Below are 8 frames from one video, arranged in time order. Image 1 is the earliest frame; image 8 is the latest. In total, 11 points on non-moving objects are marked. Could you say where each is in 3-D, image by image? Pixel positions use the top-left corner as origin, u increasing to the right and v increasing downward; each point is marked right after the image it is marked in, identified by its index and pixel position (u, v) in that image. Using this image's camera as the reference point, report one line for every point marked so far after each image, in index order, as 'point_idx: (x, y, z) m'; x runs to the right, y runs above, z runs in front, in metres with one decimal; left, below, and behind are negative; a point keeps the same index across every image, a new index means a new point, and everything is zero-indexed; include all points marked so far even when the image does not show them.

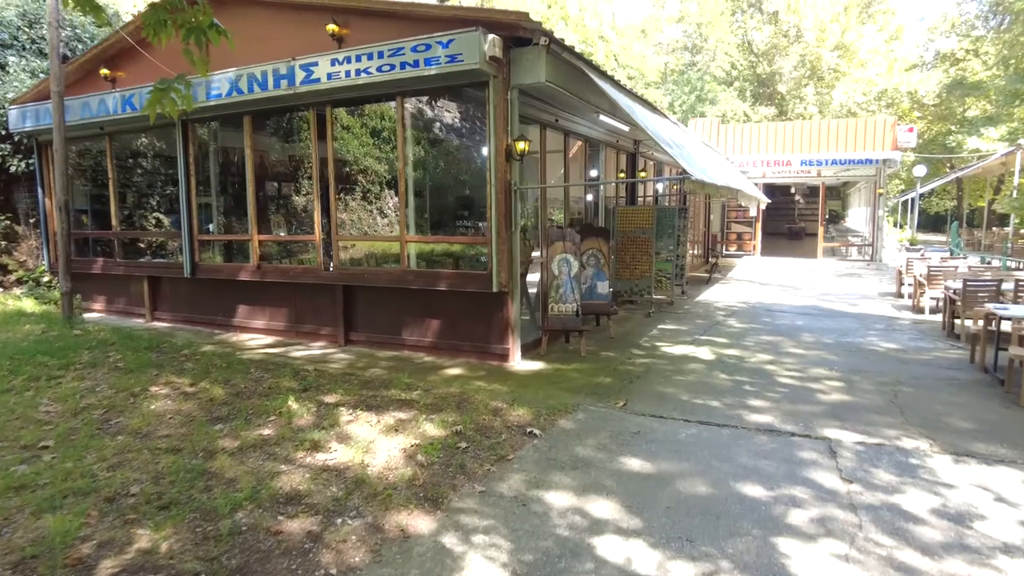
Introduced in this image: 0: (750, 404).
0: (+1.9, -0.9, +5.3) m
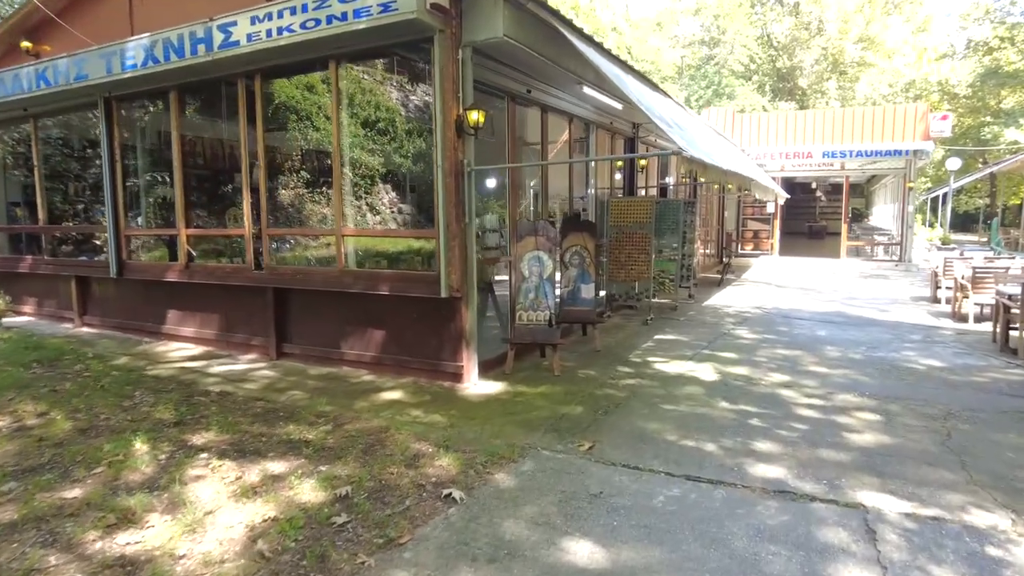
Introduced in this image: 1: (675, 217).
0: (+1.5, -1.0, +4.0) m
1: (+2.4, +1.0, +9.9) m
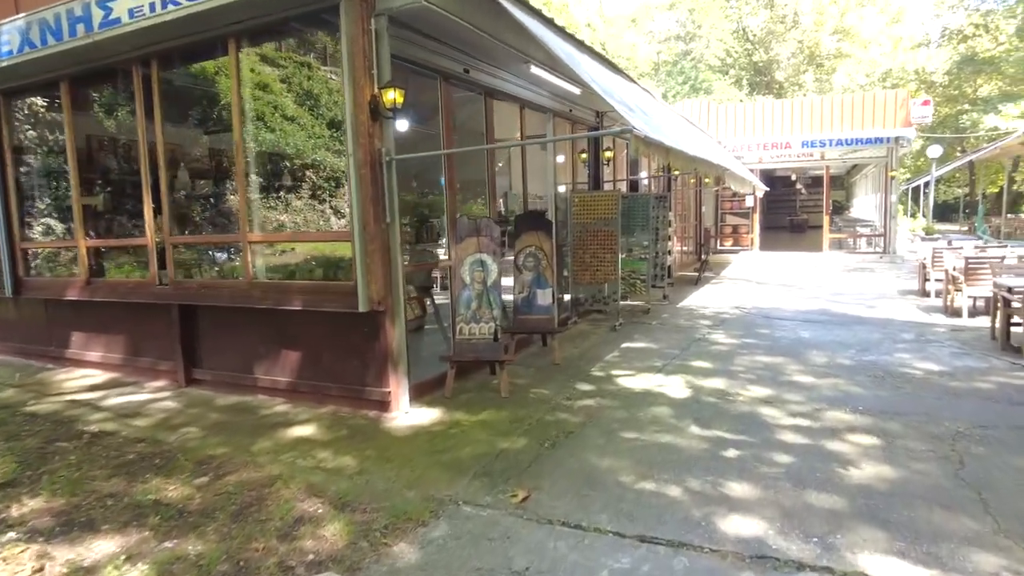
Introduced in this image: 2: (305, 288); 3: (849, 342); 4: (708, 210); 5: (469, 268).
0: (+1.1, -1.0, +3.3) m
1: (+1.8, +1.0, +9.1) m
2: (-1.5, 0.0, +4.8) m
3: (+3.6, -0.6, +7.0) m
4: (+5.4, +2.2, +18.2) m
5: (-0.4, +0.2, +5.3) m
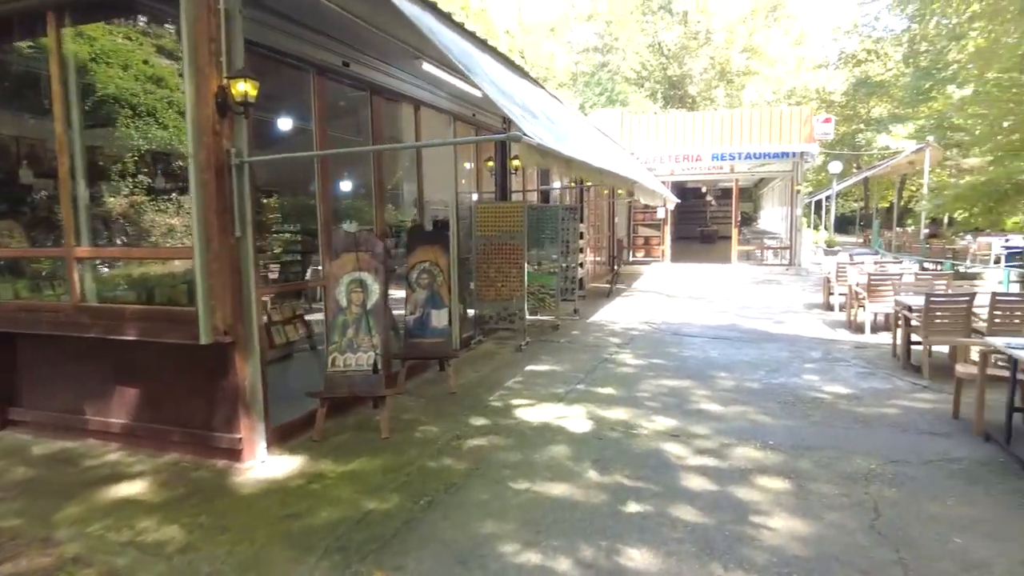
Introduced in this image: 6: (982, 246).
0: (+0.5, -1.2, +2.8) m
1: (+0.6, +0.8, +8.7) m
2: (-2.3, -0.2, +4.0) m
3: (+2.5, -0.8, +6.8) m
4: (+3.1, +1.9, +18.2) m
5: (-1.2, 0.0, +4.6) m
6: (+13.2, +1.2, +18.5) m
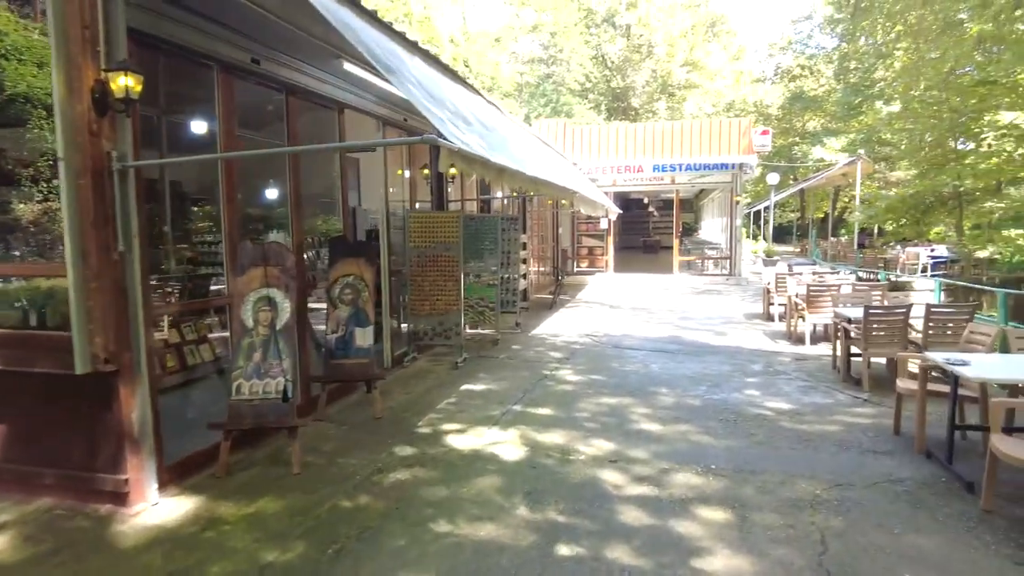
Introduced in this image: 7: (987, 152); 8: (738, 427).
0: (+0.2, -1.2, +2.5) m
1: (-0.2, +0.7, +8.4) m
2: (-2.7, -0.3, +3.5) m
3: (+1.9, -0.9, +6.7) m
4: (+1.5, +1.6, +18.0) m
5: (-1.7, -0.1, +4.2) m
6: (+11.6, +0.9, +19.2) m
7: (+8.1, +2.3, +11.3) m
8: (+1.7, -1.1, +5.1) m
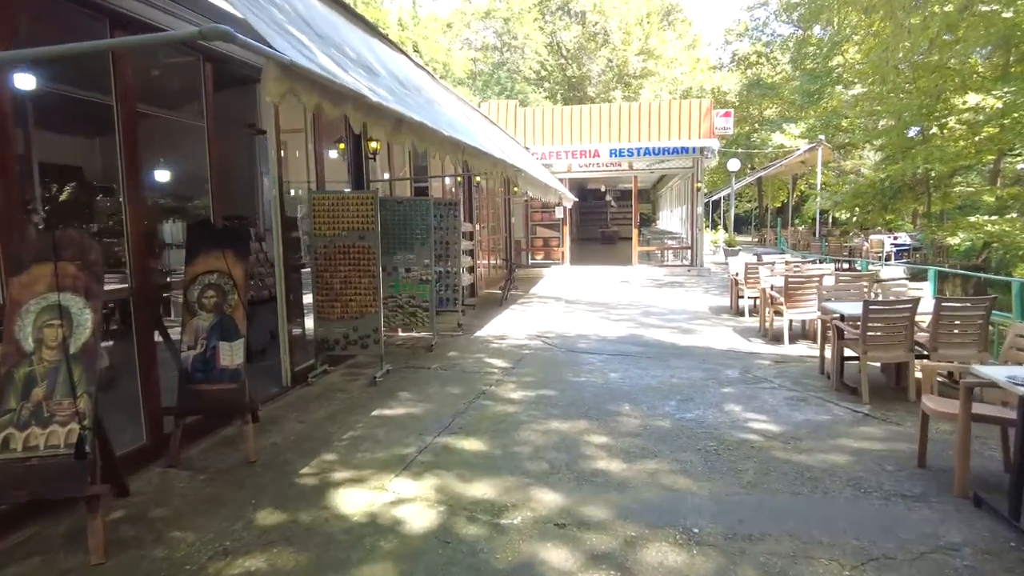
0: (-0.2, -1.3, +1.3) m
1: (-1.0, +0.7, +7.1) m
2: (-3.1, -0.3, +2.1) m
3: (+1.3, -0.8, +5.5) m
4: (+0.2, +1.7, +16.9) m
5: (-2.1, -0.1, +2.9) m
6: (+10.2, +1.2, +18.6) m
7: (+7.2, +2.5, +10.5) m
8: (+1.3, -1.0, +4.0) m
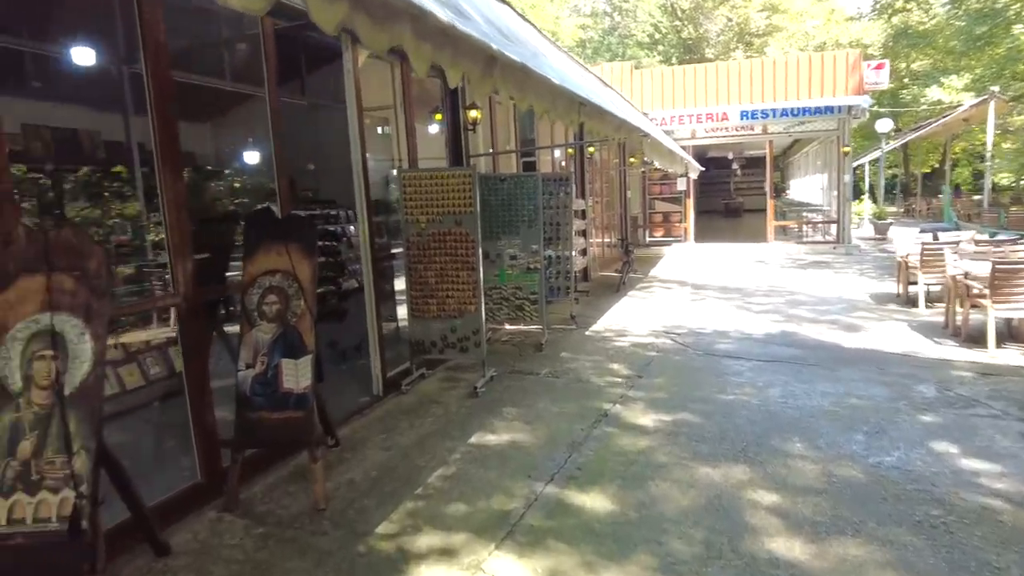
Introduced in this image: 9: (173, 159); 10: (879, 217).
0: (0.0, -1.4, +0.3) m
1: (+0.2, +0.8, +6.2) m
2: (-2.7, -0.4, +1.6) m
3: (+2.2, -0.8, +4.3) m
4: (+2.9, +2.2, +15.5) m
5: (-1.6, -0.2, +2.2) m
6: (+13.1, +1.8, +15.6) m
7: (+8.7, +2.7, +8.1) m
8: (+1.9, -1.1, +2.7) m
9: (-1.6, +0.6, +3.1) m
10: (+9.8, +1.9, +17.6) m
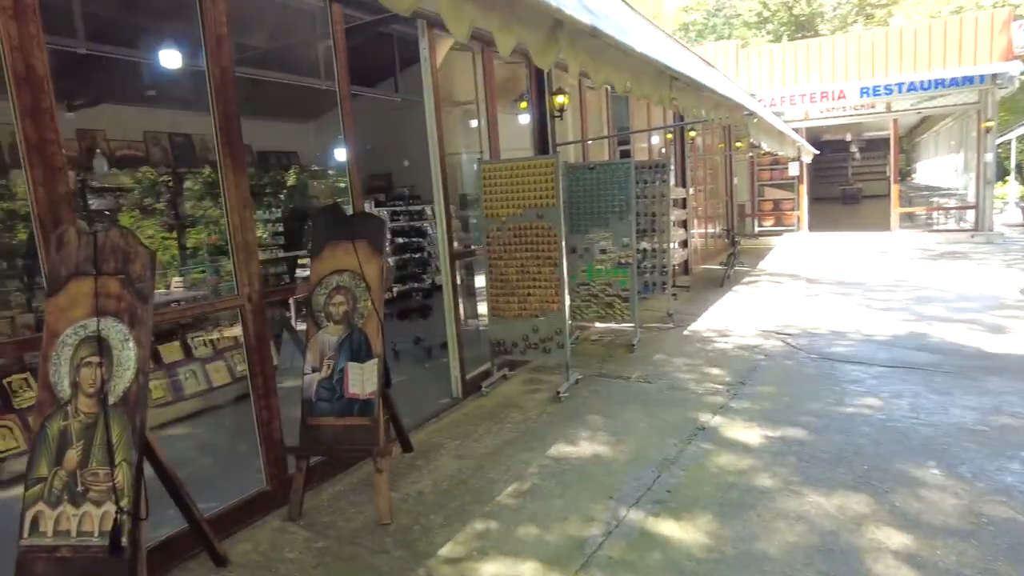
0: (-0.1, -1.4, 0.0) m
1: (+1.0, +0.8, +5.8) m
2: (-2.6, -0.4, +1.7) m
3: (+2.7, -0.8, +3.6) m
4: (+5.1, +2.3, +14.6) m
5: (-1.4, -0.2, +2.1) m
6: (+15.2, +1.9, +13.1) m
7: (+9.7, +2.8, +6.3) m
8: (+2.1, -1.1, +2.1) m
9: (-1.2, +0.6, +3.0) m
10: (+12.2, +2.1, +15.6) m
